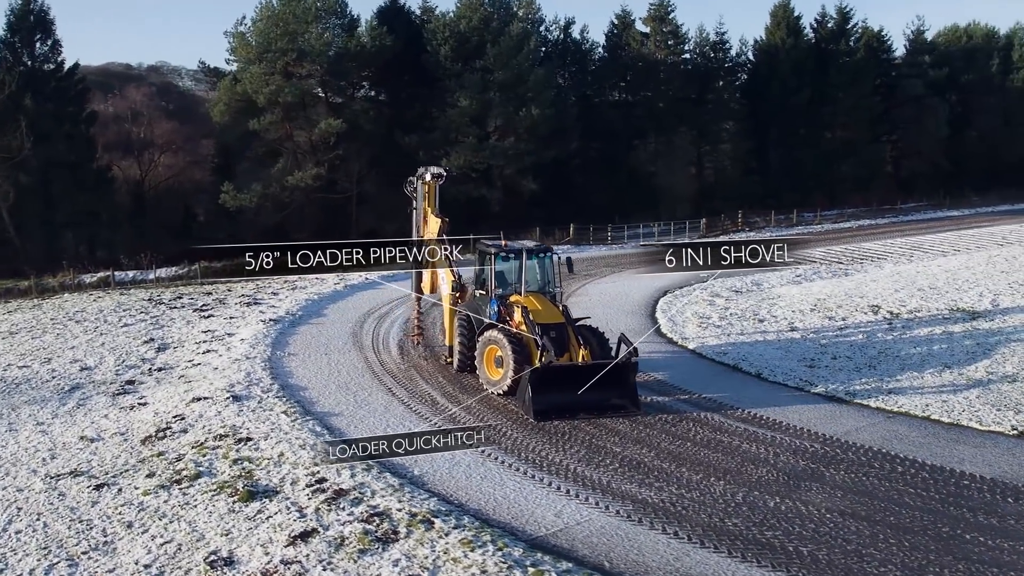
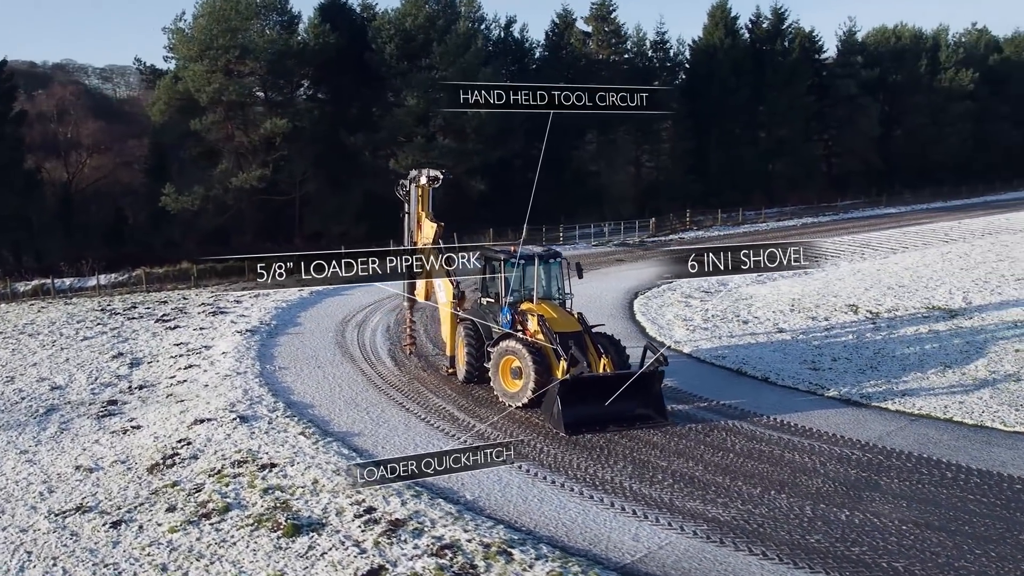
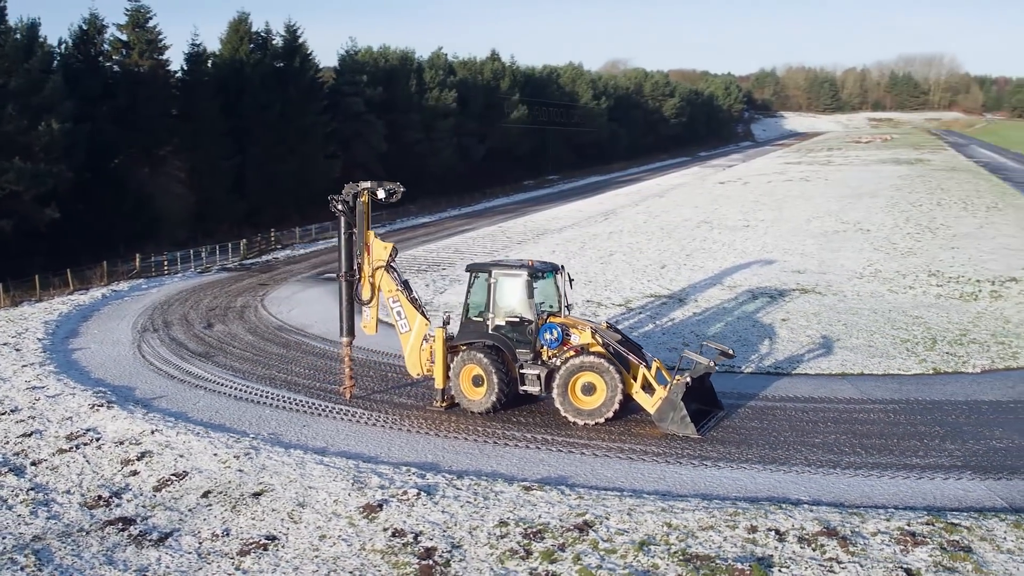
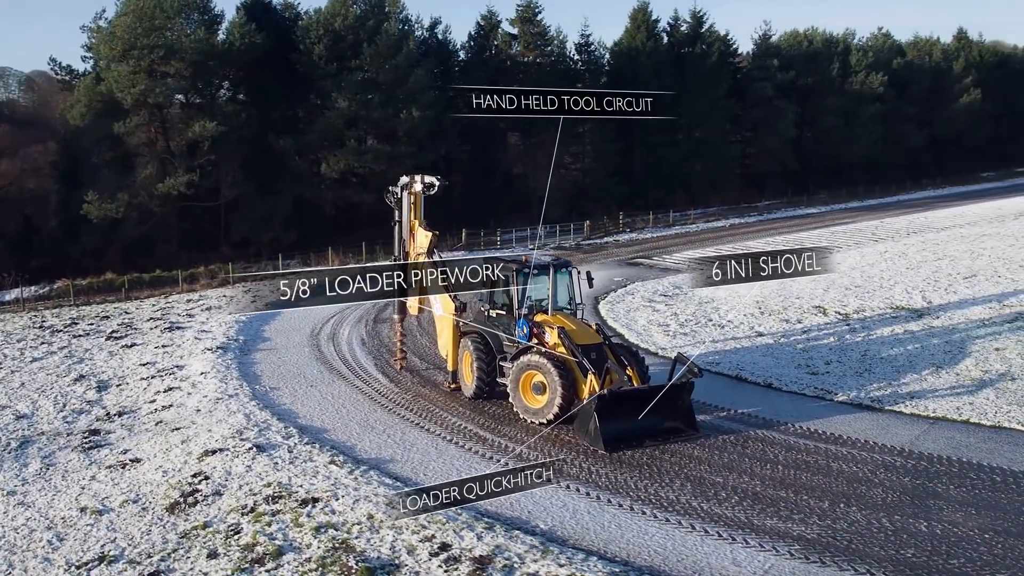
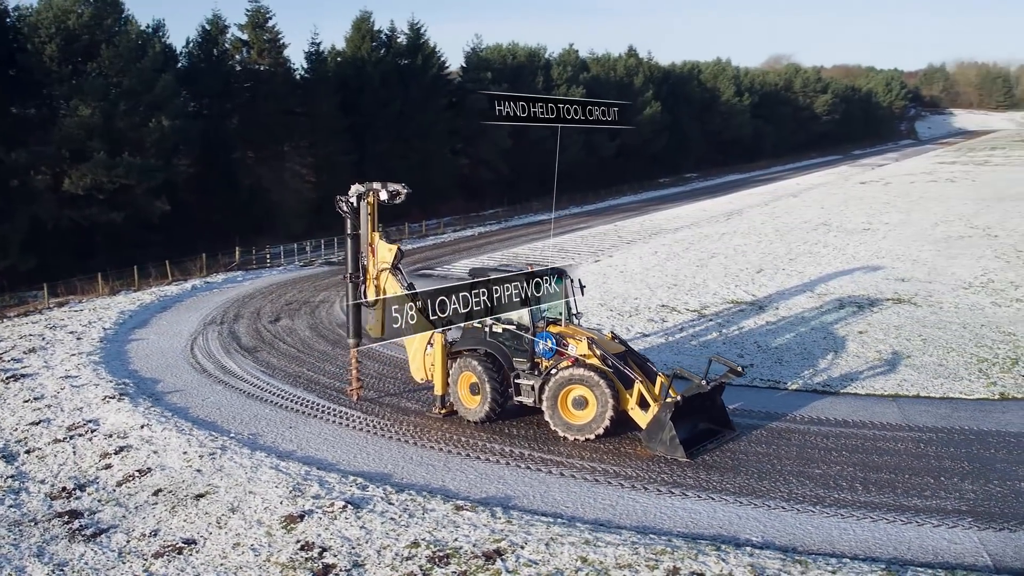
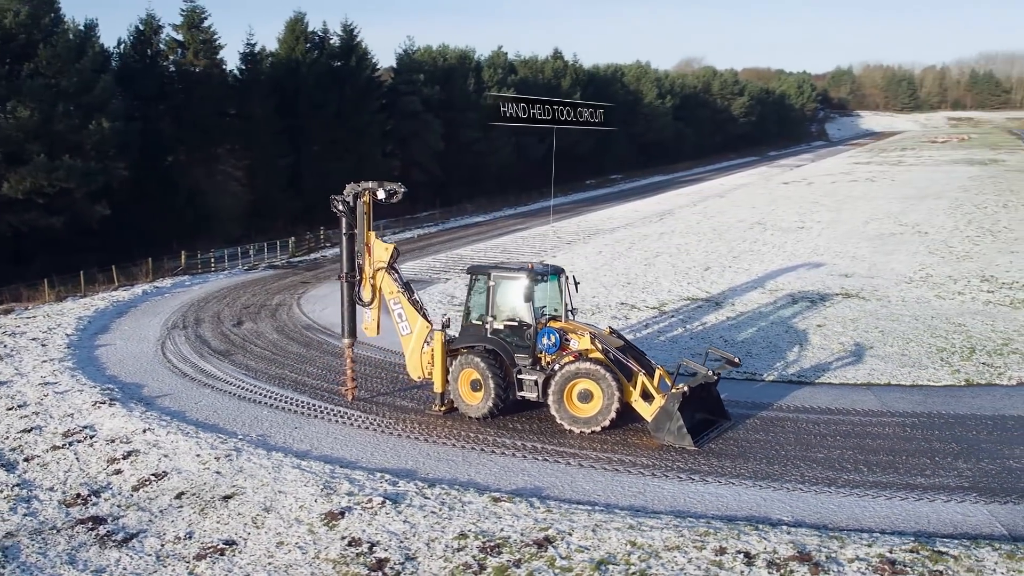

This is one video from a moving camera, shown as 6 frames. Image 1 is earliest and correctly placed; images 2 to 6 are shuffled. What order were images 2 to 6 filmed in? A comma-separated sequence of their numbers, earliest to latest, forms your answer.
2, 4, 5, 6, 3
